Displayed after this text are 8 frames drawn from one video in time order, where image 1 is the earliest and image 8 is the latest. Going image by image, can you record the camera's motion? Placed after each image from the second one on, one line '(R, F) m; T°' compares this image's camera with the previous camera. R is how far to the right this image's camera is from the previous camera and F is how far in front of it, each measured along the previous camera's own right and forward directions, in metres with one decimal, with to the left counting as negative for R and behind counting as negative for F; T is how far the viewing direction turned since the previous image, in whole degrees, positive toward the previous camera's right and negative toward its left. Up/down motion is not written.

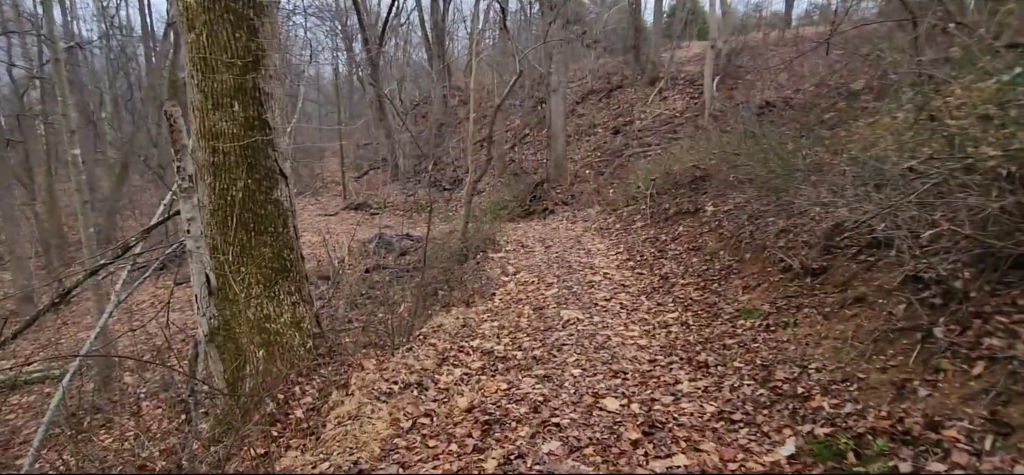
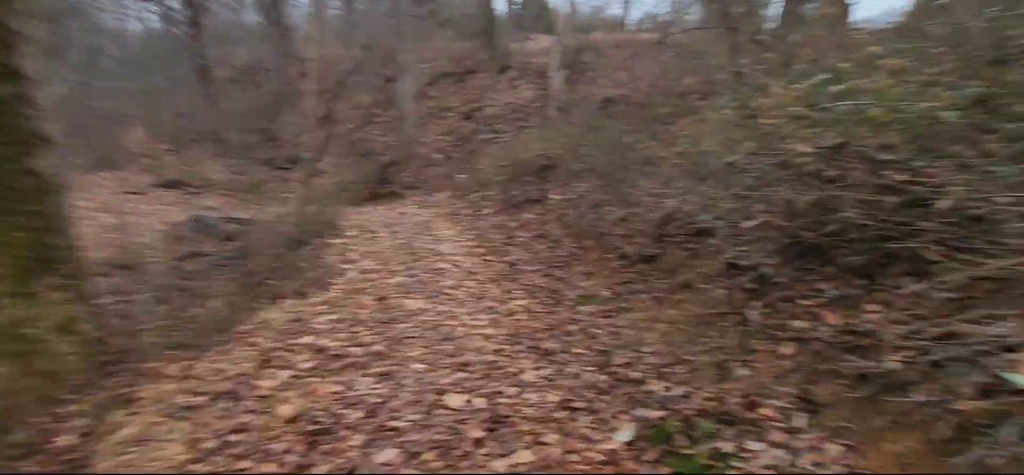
(+0.1, +0.4) m; +16°
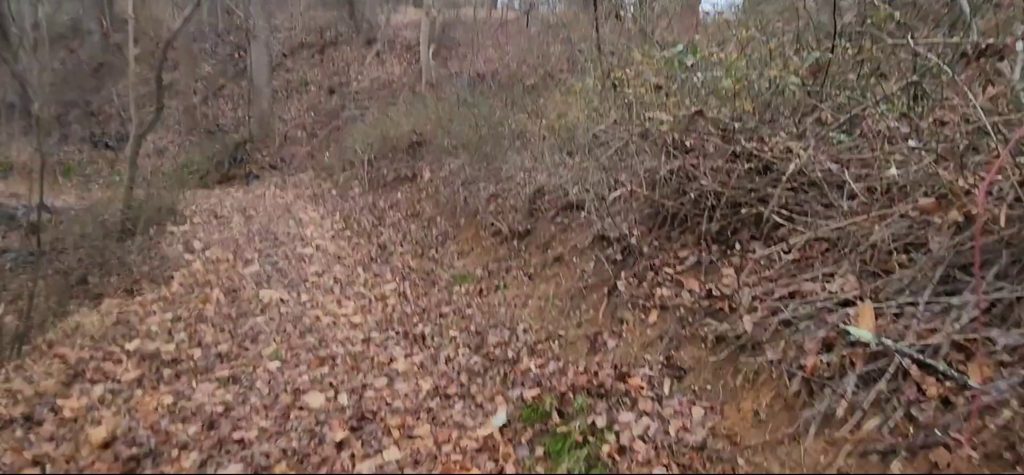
(+0.1, +0.3) m; +13°
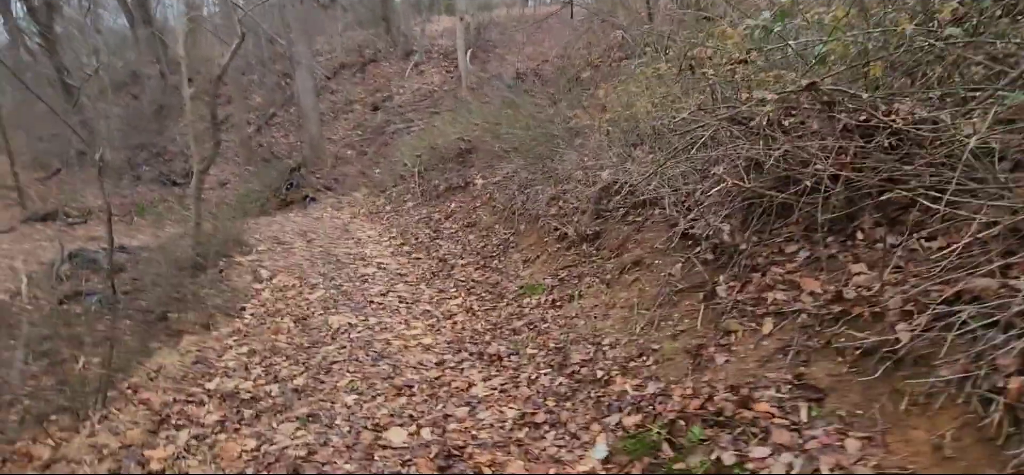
(-0.2, +0.4) m; -5°
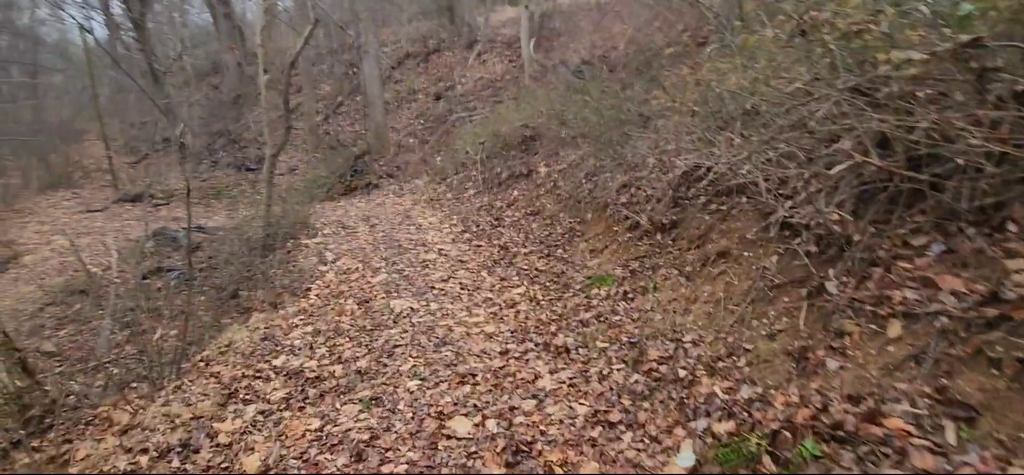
(-0.2, +0.3) m; -6°
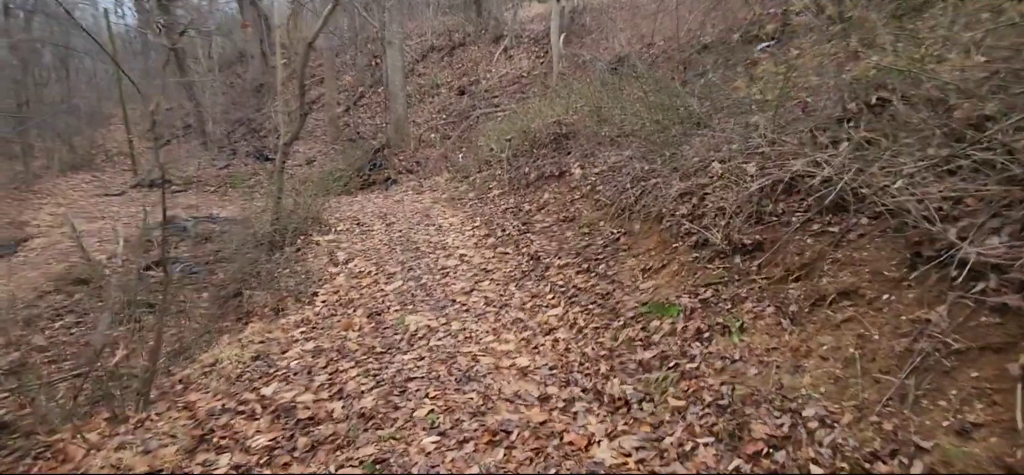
(-0.3, +1.2) m; -2°
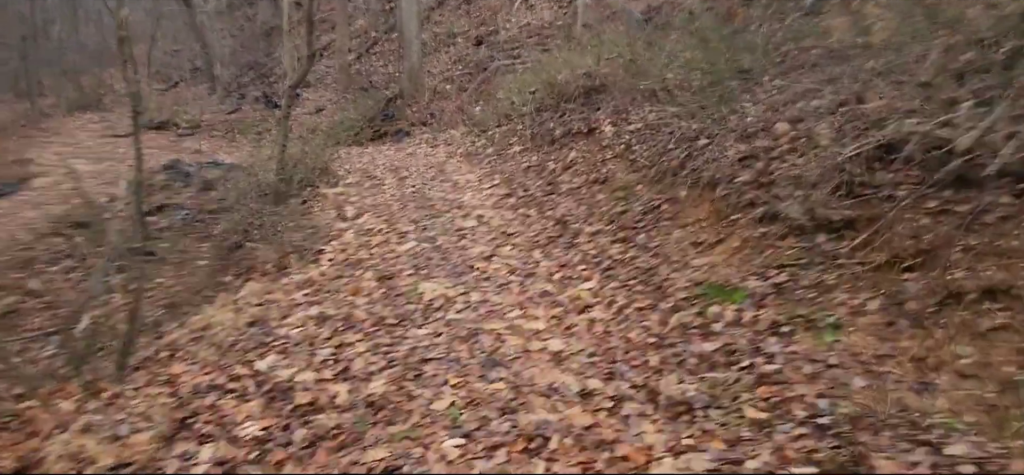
(-0.3, +0.8) m; -1°
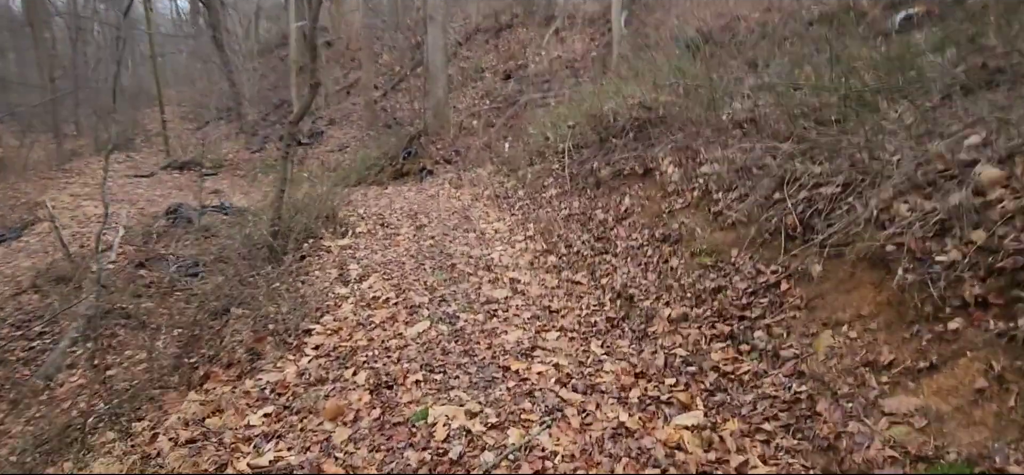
(-0.2, +2.1) m; -3°
